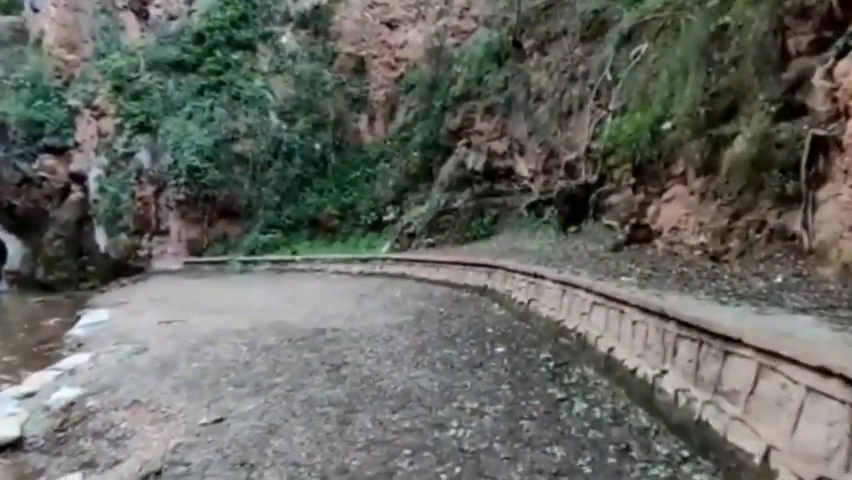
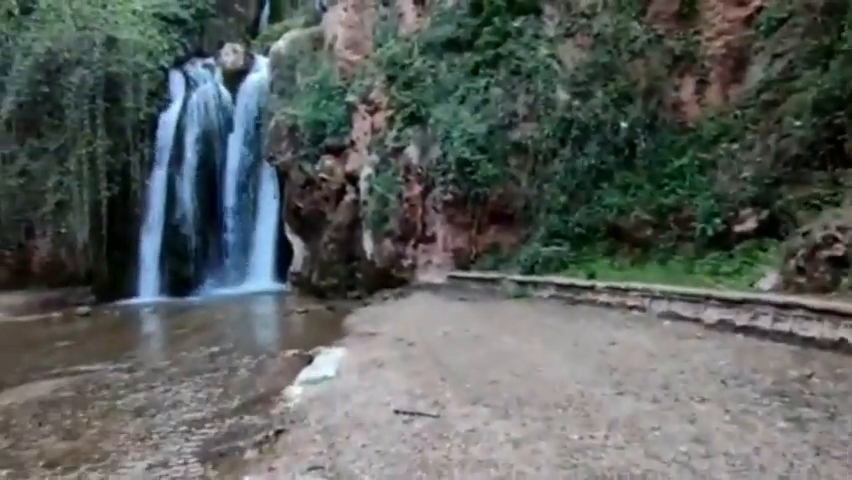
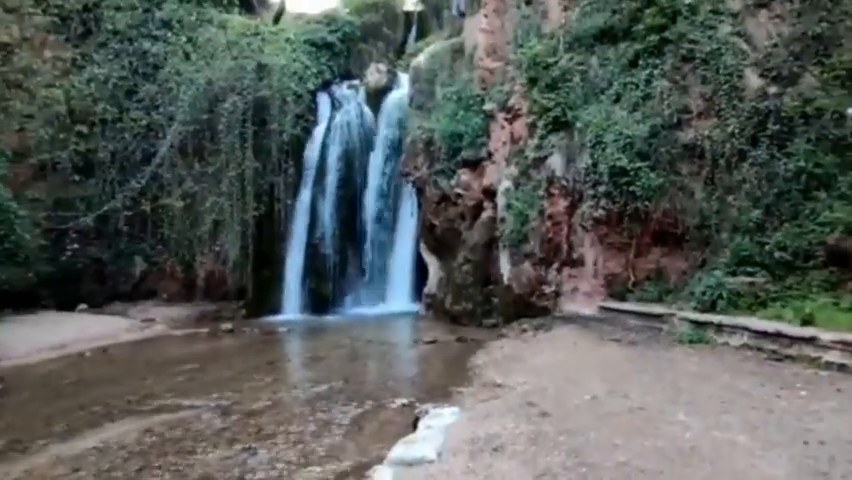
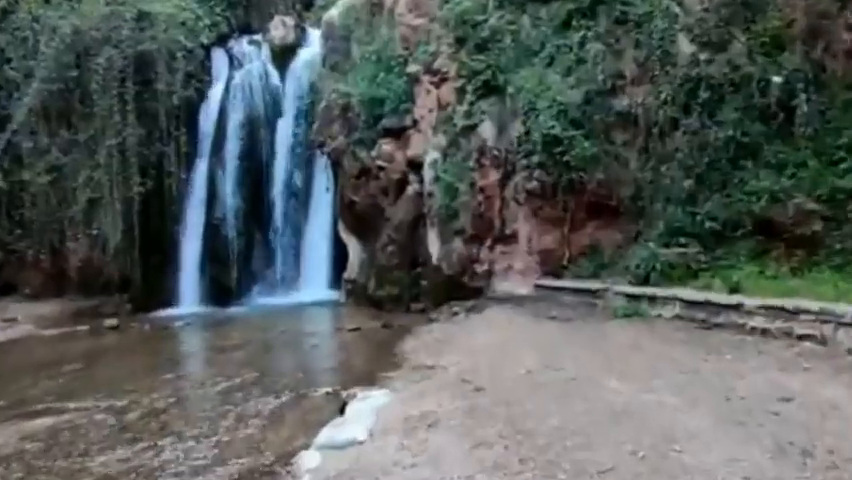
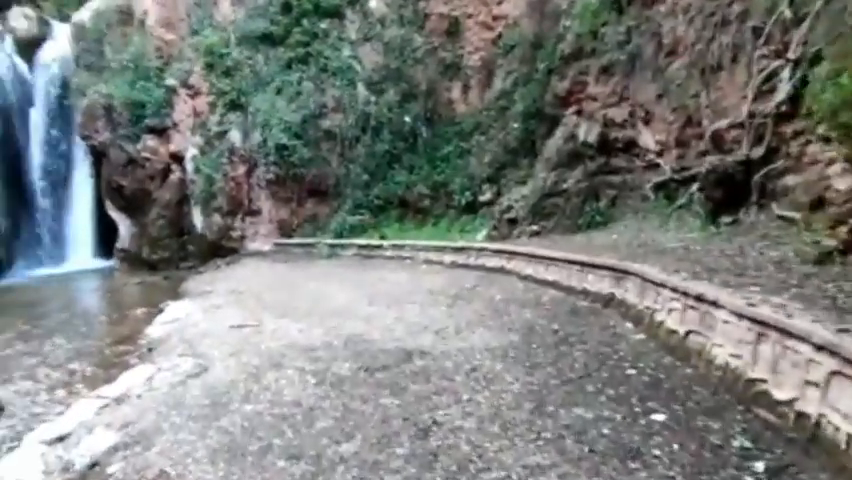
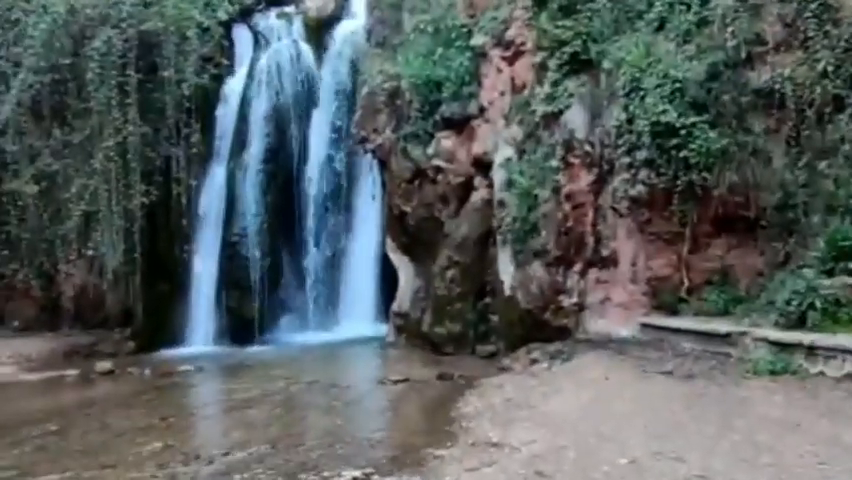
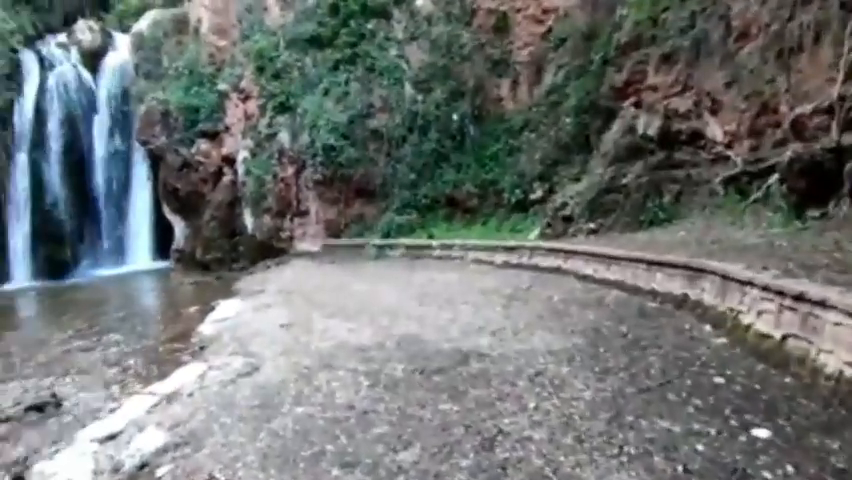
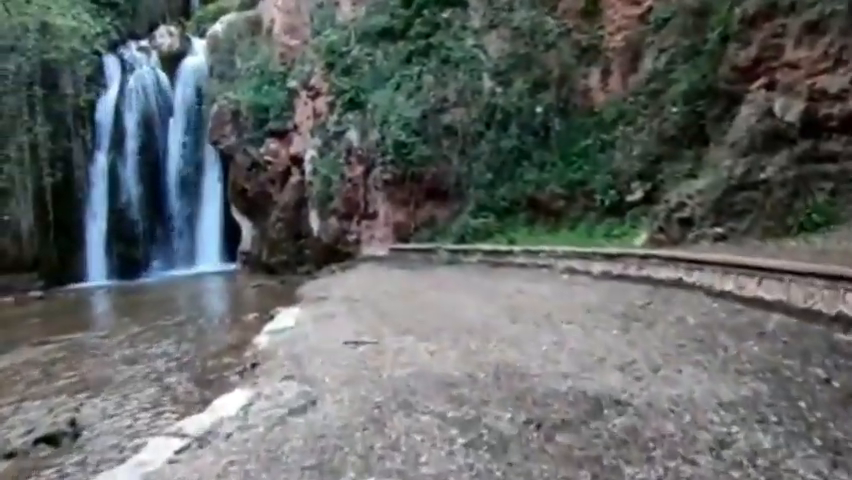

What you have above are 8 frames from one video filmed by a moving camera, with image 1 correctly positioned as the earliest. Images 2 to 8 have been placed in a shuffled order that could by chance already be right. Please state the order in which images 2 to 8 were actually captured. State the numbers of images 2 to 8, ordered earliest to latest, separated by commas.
5, 7, 8, 2, 4, 6, 3
